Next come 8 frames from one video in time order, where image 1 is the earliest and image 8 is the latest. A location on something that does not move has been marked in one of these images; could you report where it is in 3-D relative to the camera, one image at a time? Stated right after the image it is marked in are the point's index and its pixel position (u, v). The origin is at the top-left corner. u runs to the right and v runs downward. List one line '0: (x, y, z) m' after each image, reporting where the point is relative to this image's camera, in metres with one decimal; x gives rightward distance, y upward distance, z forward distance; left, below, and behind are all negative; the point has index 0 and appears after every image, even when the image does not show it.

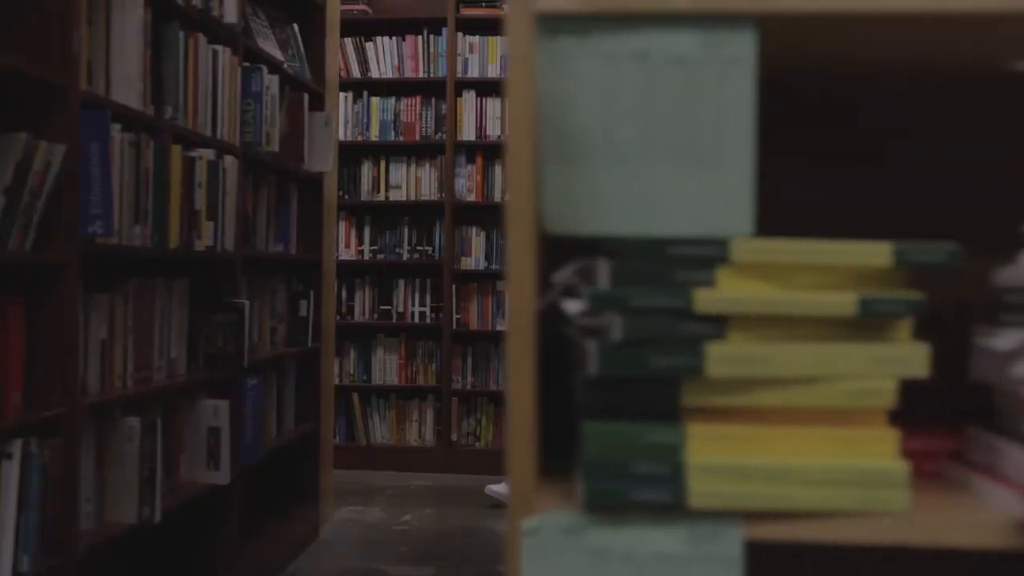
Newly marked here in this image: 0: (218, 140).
0: (-0.6, +0.3, +2.2) m
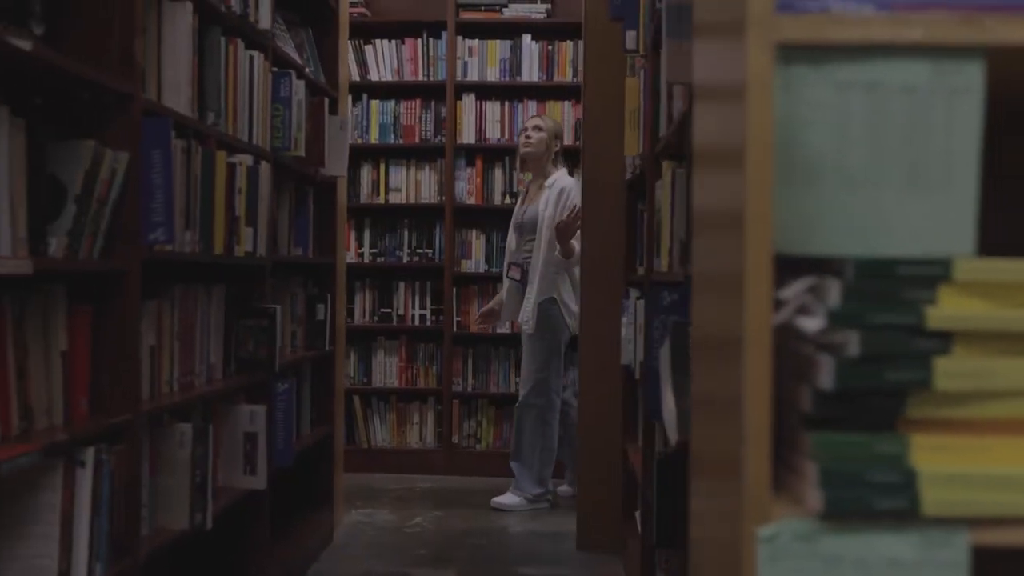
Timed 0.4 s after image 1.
0: (-0.5, +0.3, +2.2) m
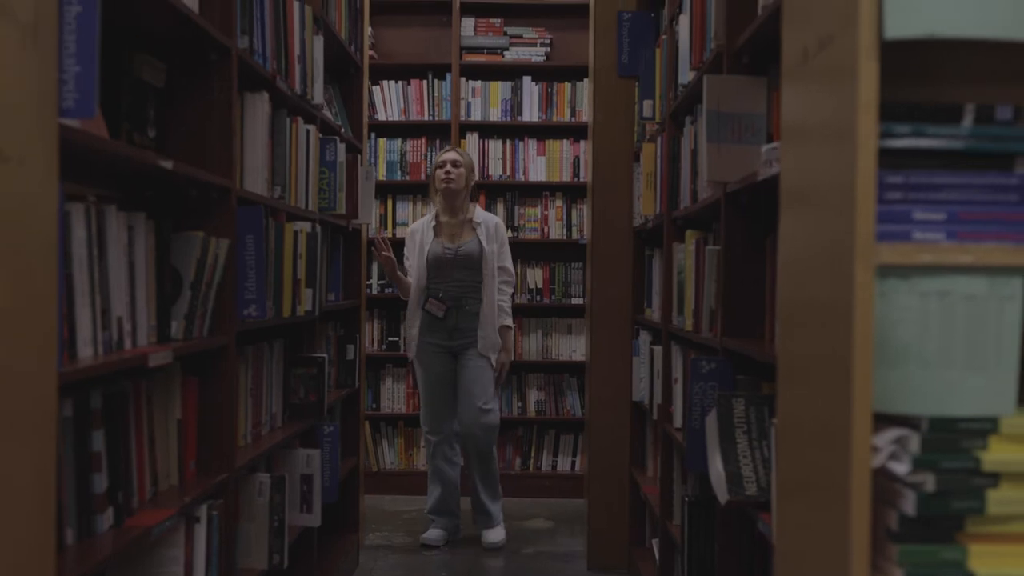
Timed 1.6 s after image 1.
0: (-0.4, +0.2, +2.4) m
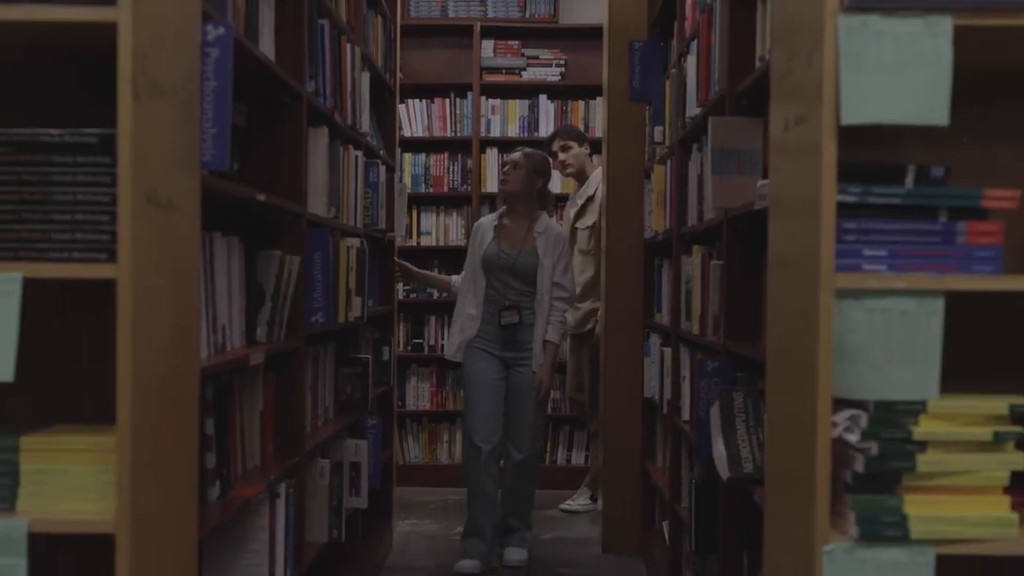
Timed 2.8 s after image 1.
0: (-0.4, +0.1, +2.7) m
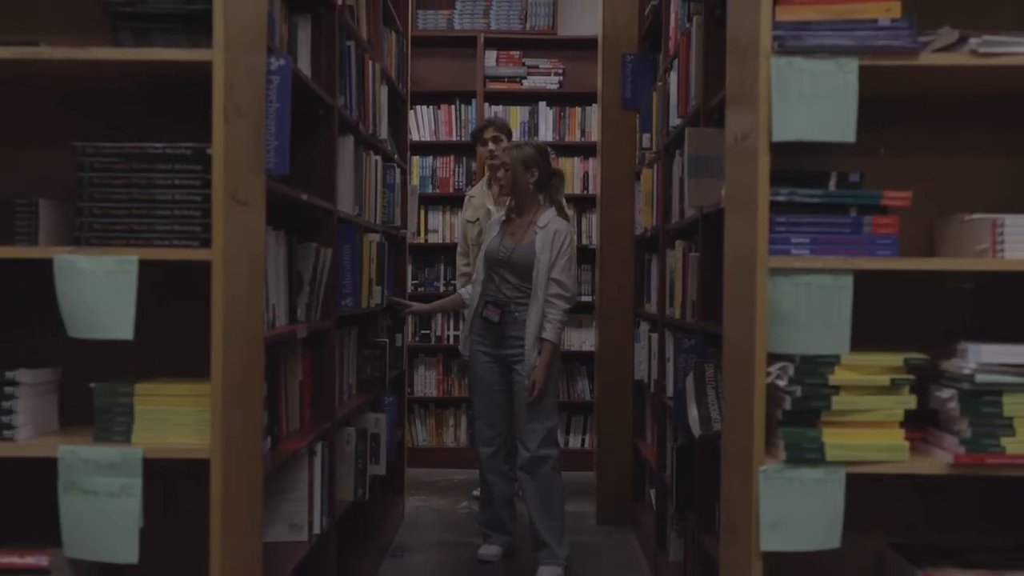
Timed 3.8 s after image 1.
0: (-0.4, +0.2, +3.1) m
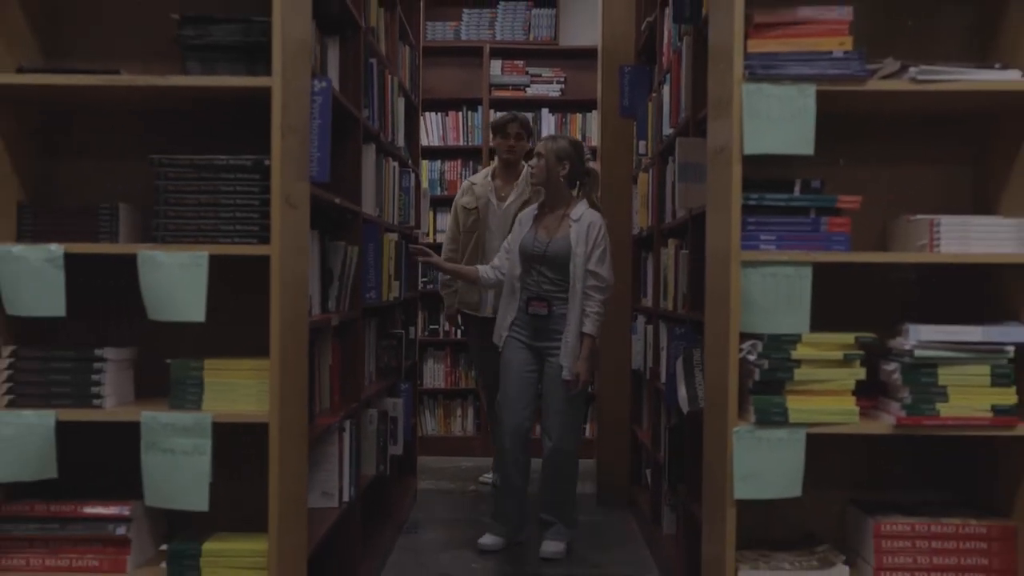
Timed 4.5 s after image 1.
0: (-0.4, +0.2, +3.4) m
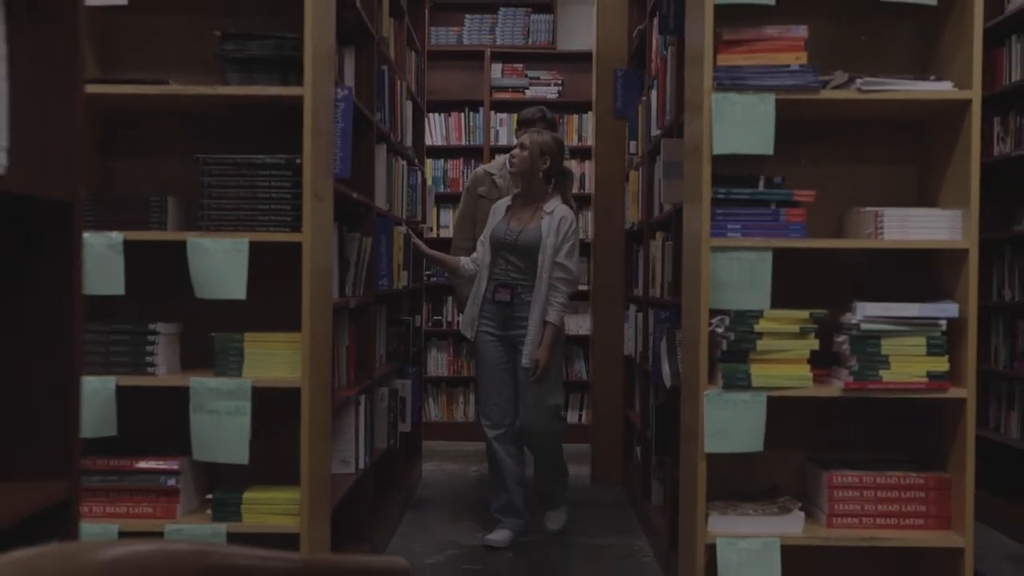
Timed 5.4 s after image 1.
0: (-0.4, +0.2, +3.6) m
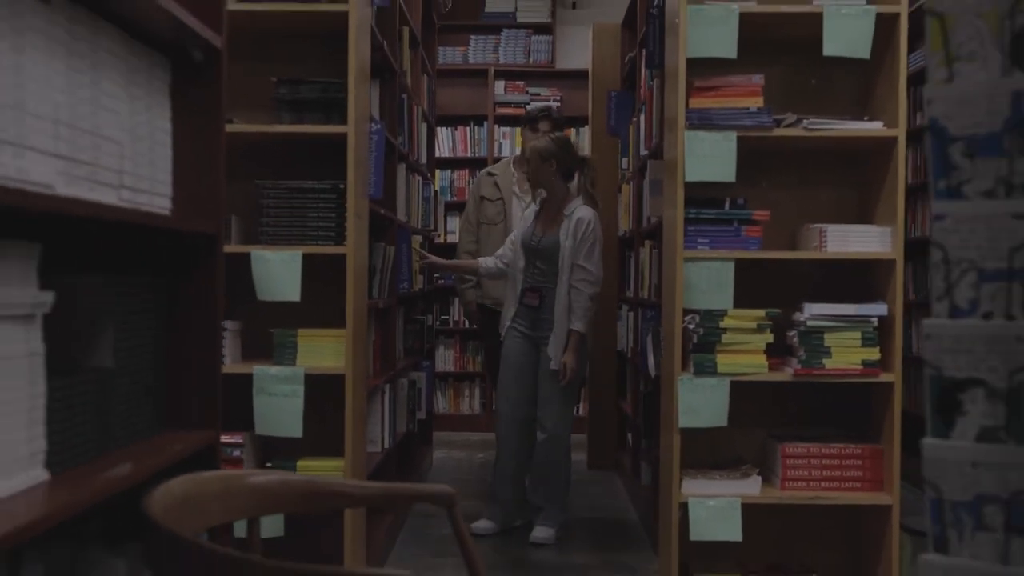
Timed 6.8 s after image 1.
0: (-0.3, +0.2, +4.0) m
